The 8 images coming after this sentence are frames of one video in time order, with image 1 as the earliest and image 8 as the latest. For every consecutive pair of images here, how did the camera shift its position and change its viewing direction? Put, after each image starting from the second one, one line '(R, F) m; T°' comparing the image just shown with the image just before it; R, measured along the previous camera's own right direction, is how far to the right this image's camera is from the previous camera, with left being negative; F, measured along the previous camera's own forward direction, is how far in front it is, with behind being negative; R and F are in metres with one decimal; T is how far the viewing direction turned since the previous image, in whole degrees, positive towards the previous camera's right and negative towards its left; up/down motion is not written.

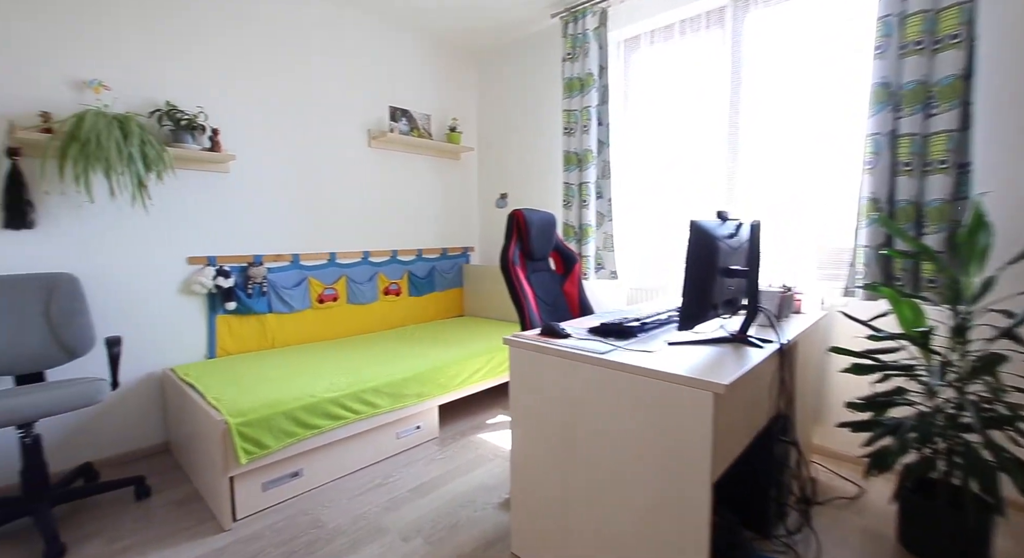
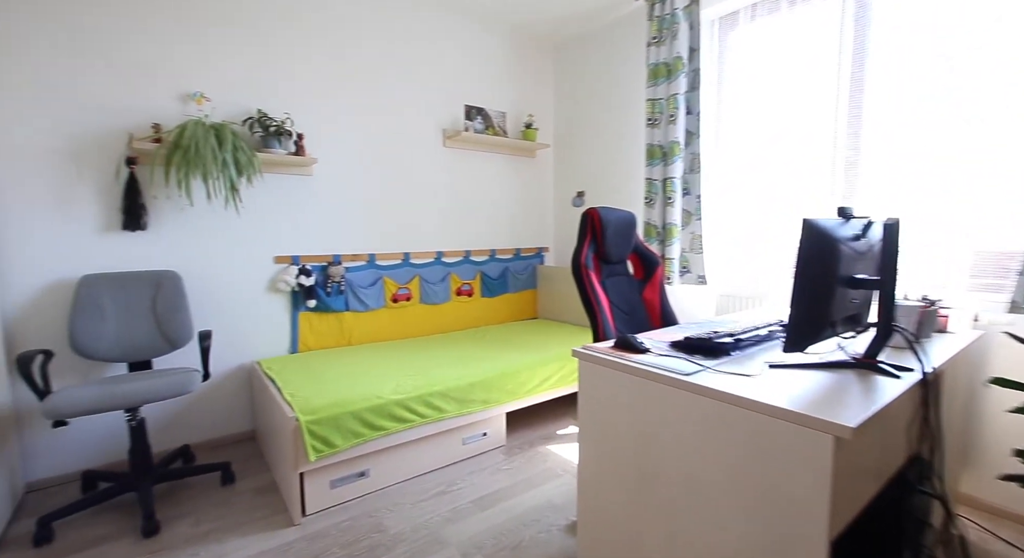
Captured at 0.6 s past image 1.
(0.0, +0.1) m; -10°
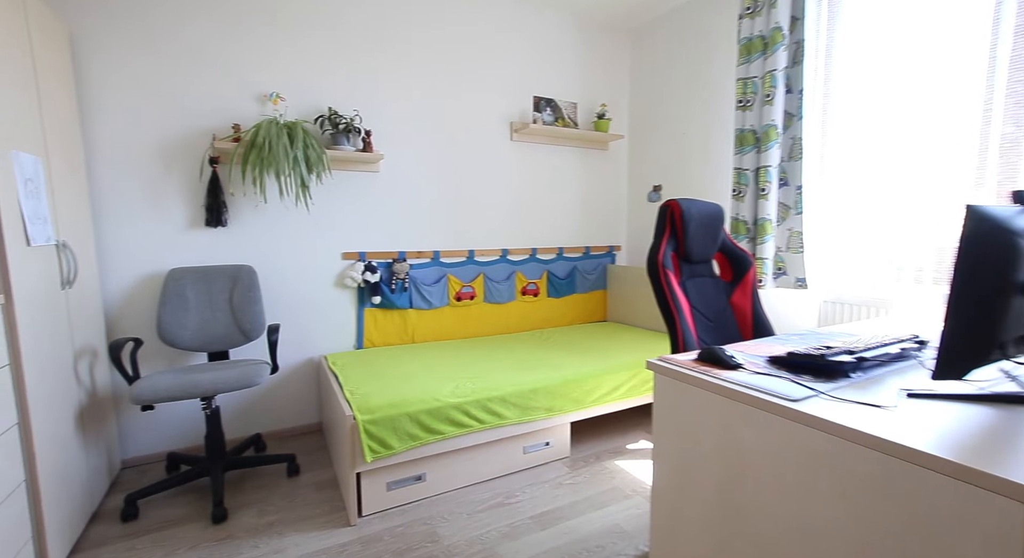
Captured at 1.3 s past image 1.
(0.0, +0.1) m; -8°
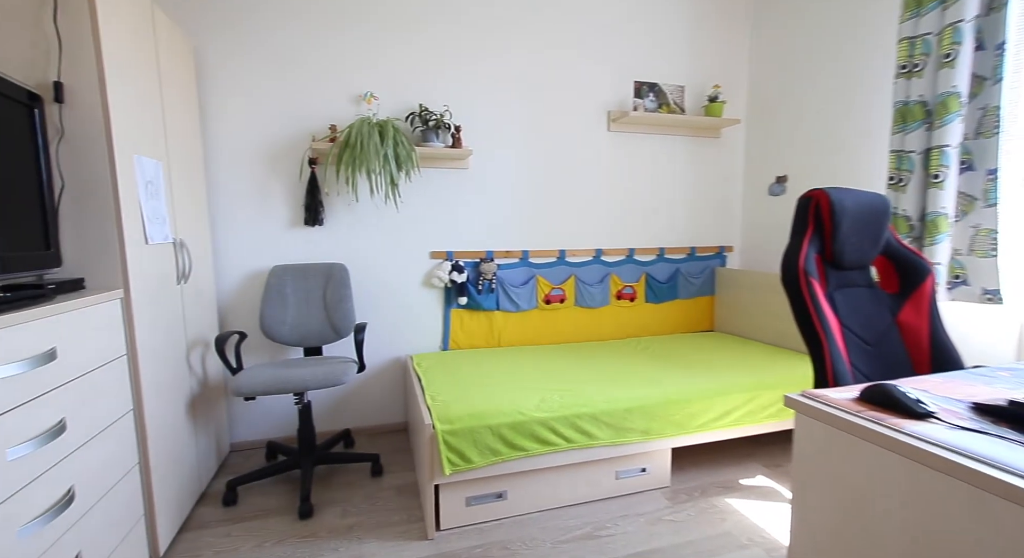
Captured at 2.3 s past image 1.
(0.0, +0.2) m; -11°
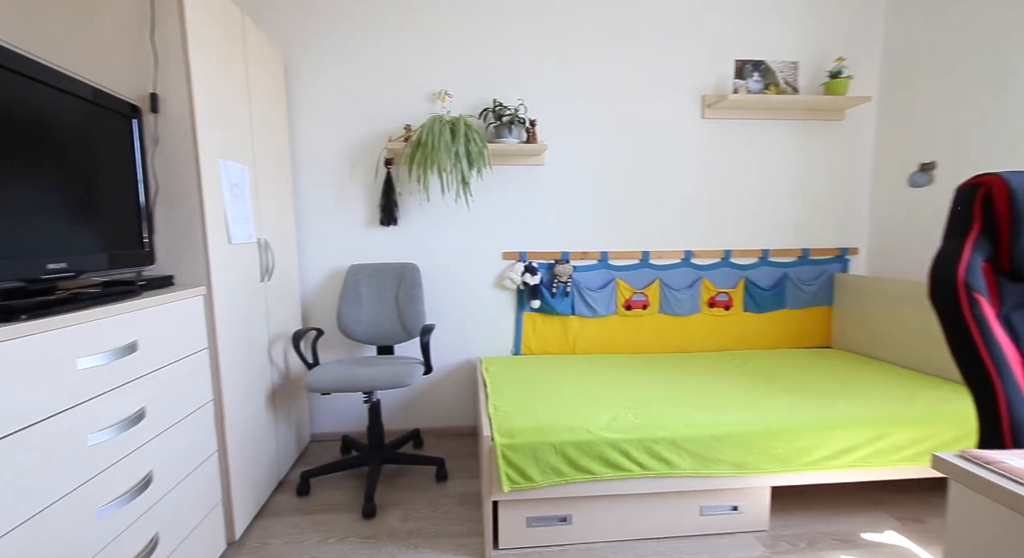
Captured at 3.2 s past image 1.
(+0.1, +0.2) m; -11°
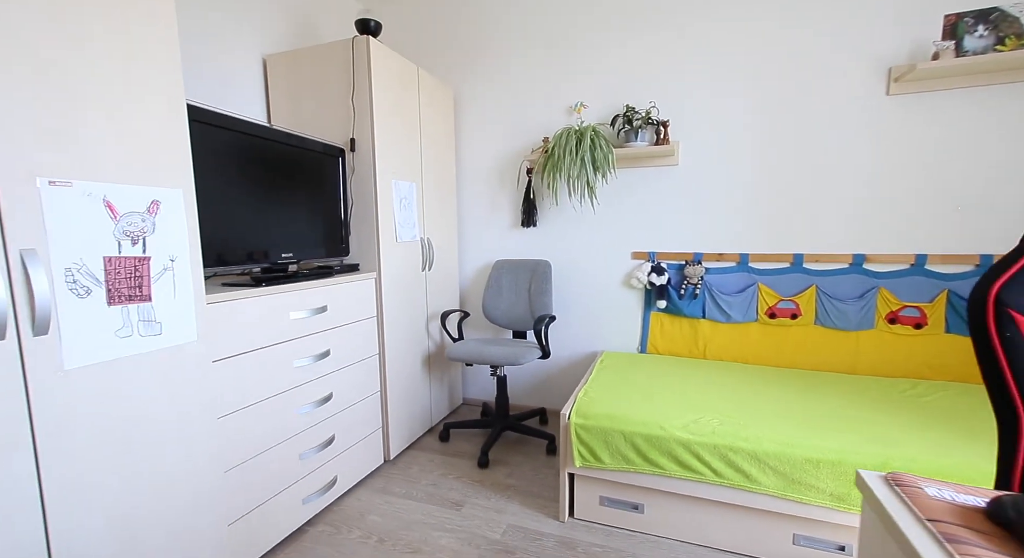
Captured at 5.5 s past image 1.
(+0.5, -0.1) m; -27°
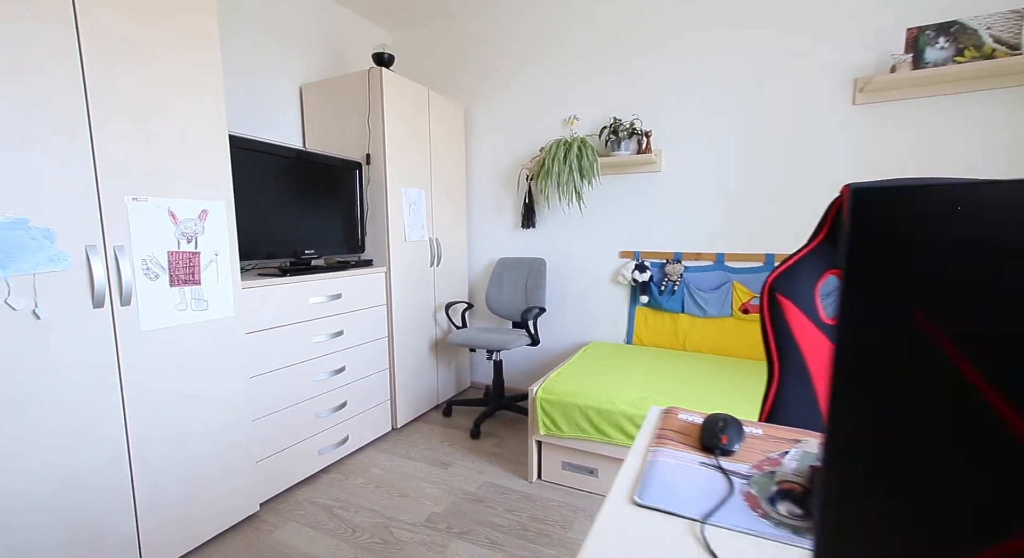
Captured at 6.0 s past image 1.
(+0.3, -0.3) m; -6°
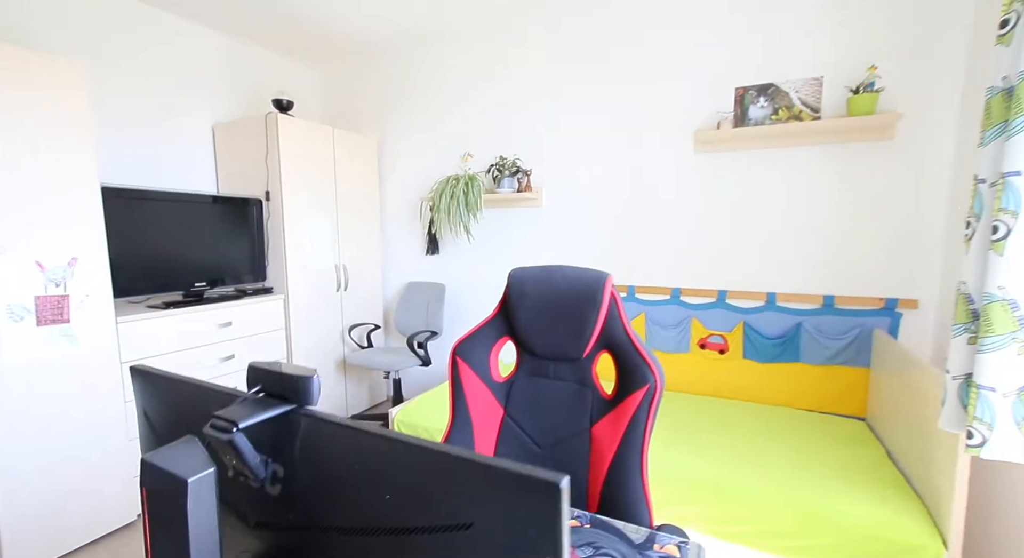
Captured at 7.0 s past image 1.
(+0.7, -0.2) m; 0°
